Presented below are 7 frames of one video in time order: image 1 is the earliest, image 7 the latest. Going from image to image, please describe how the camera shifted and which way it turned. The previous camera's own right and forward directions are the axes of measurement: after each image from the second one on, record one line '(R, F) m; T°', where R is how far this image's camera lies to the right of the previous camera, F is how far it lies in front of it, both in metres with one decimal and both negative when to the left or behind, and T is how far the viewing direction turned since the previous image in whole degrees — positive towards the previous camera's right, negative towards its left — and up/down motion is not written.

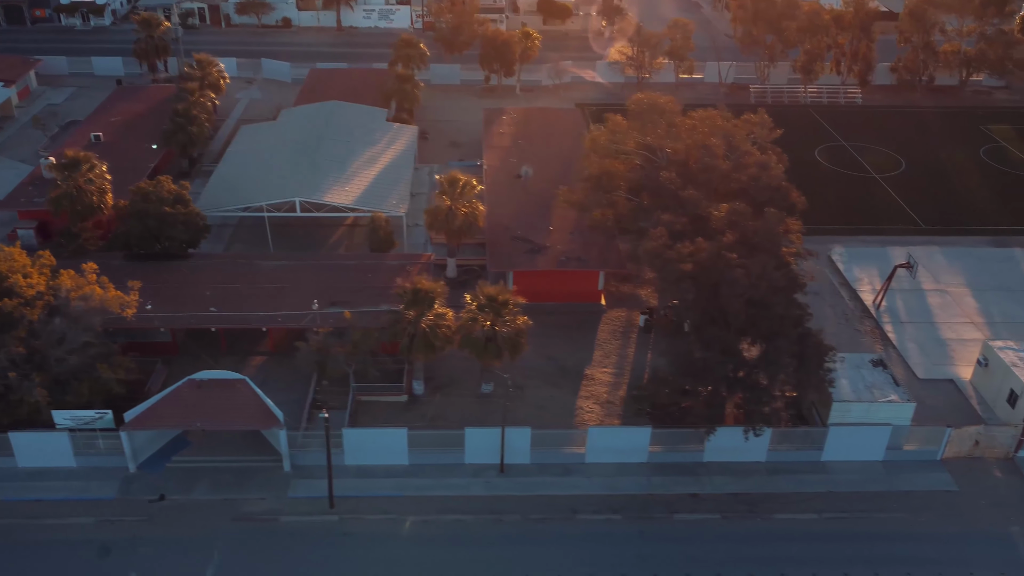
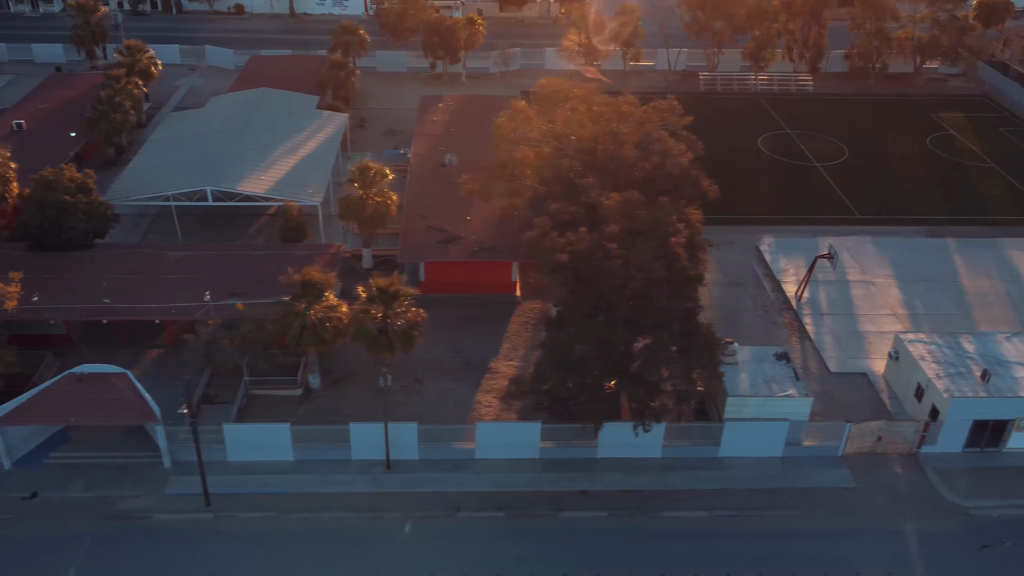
(+3.3, +0.8) m; 0°
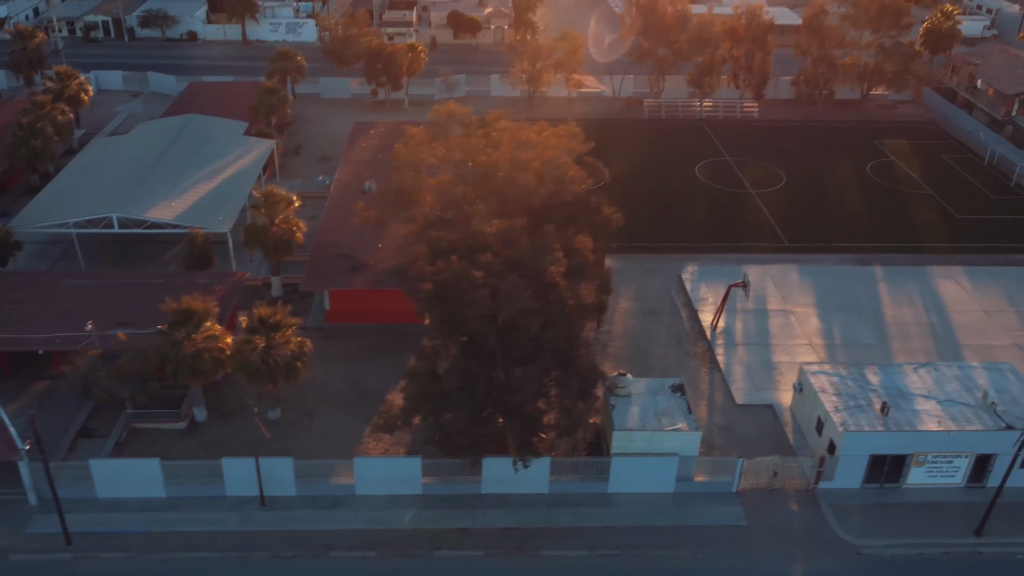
(+3.4, +0.8) m; 0°
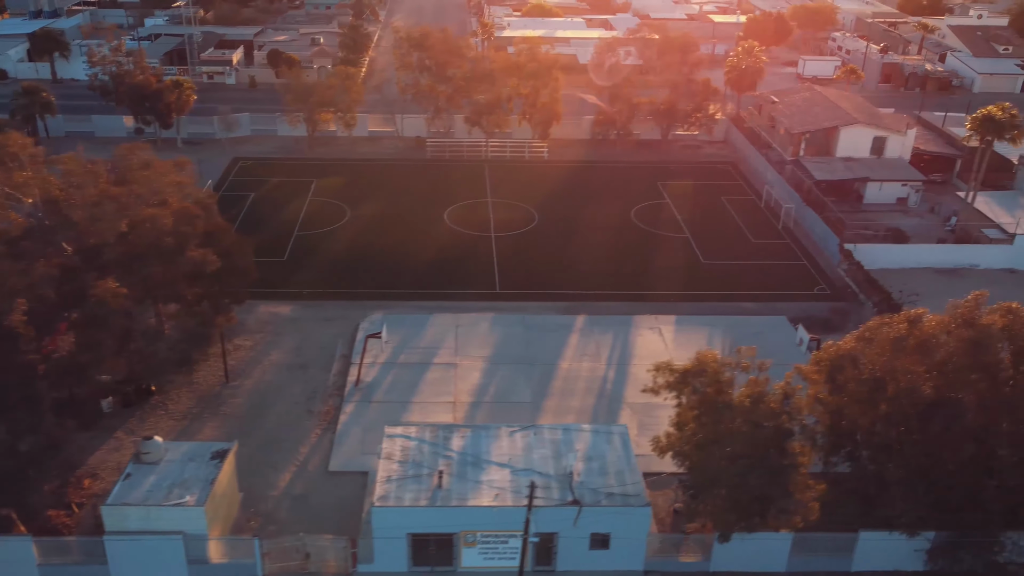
(+13.0, +3.3) m; 0°
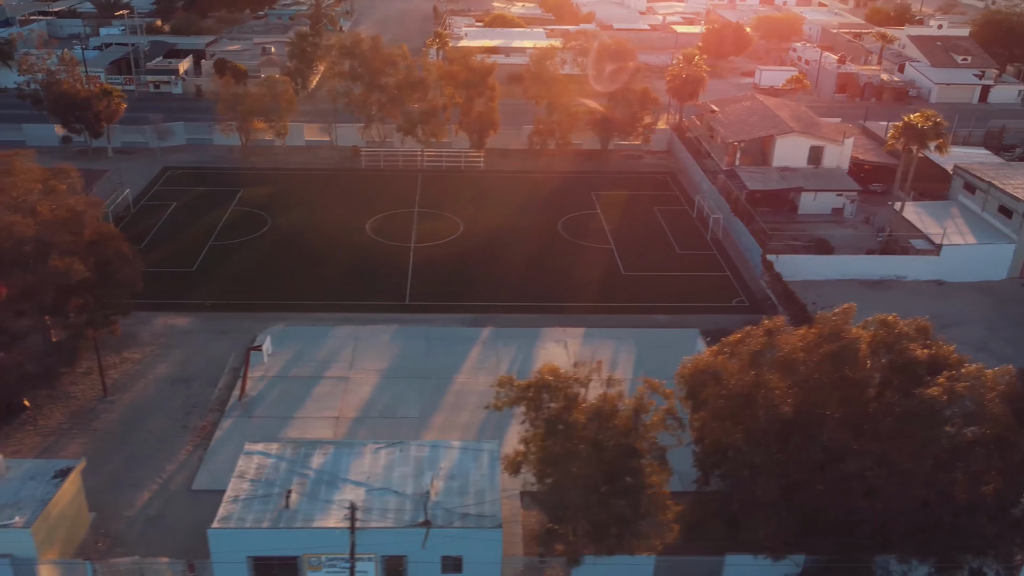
(+3.7, +1.0) m; 0°
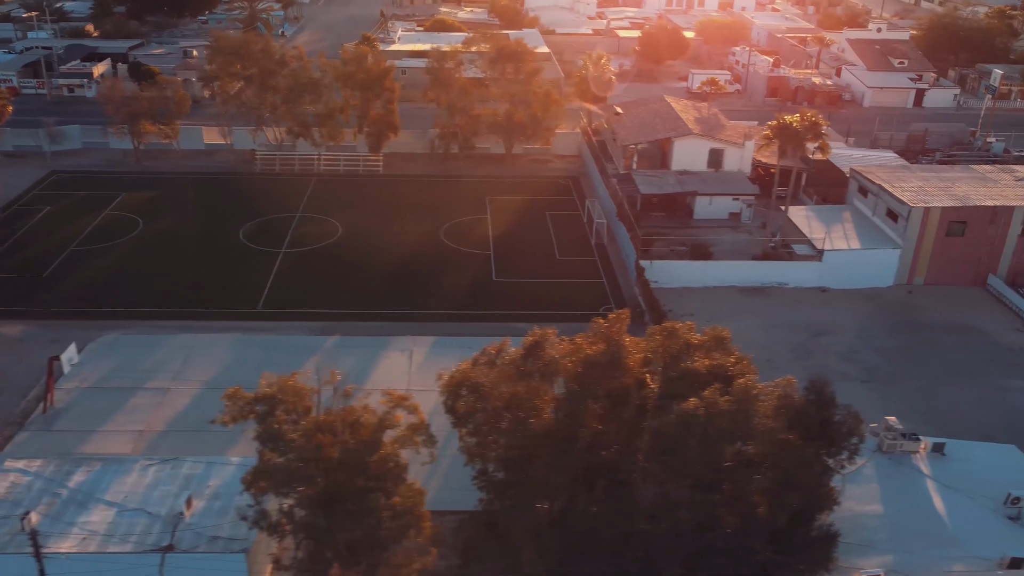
(+5.6, +1.6) m; 0°
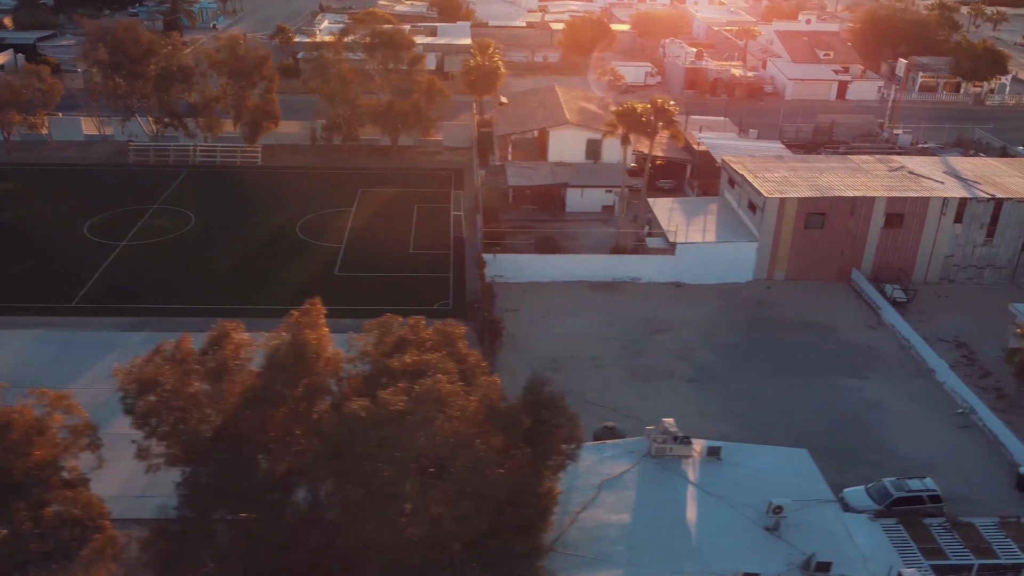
(+6.4, +1.8) m; 0°
